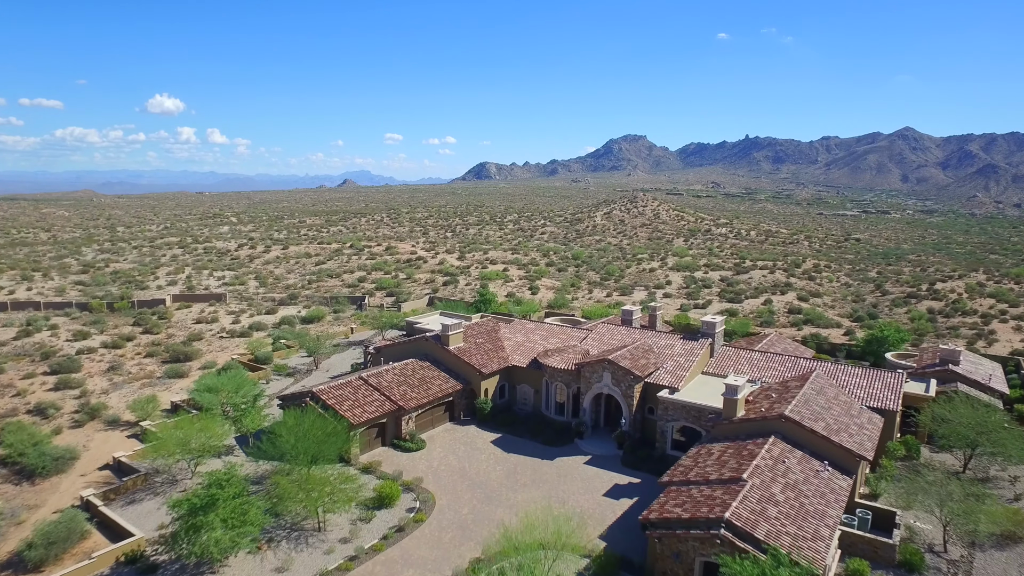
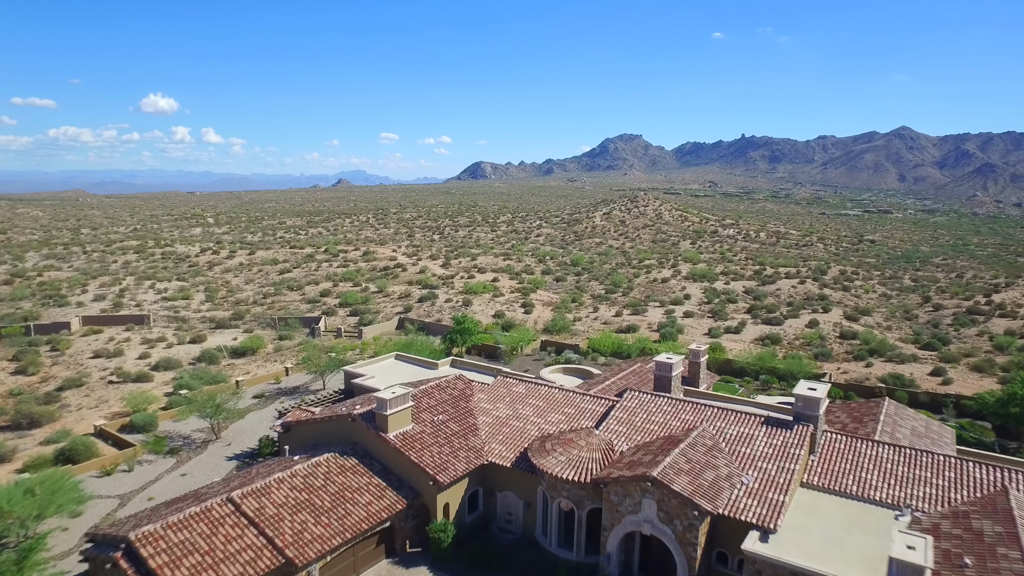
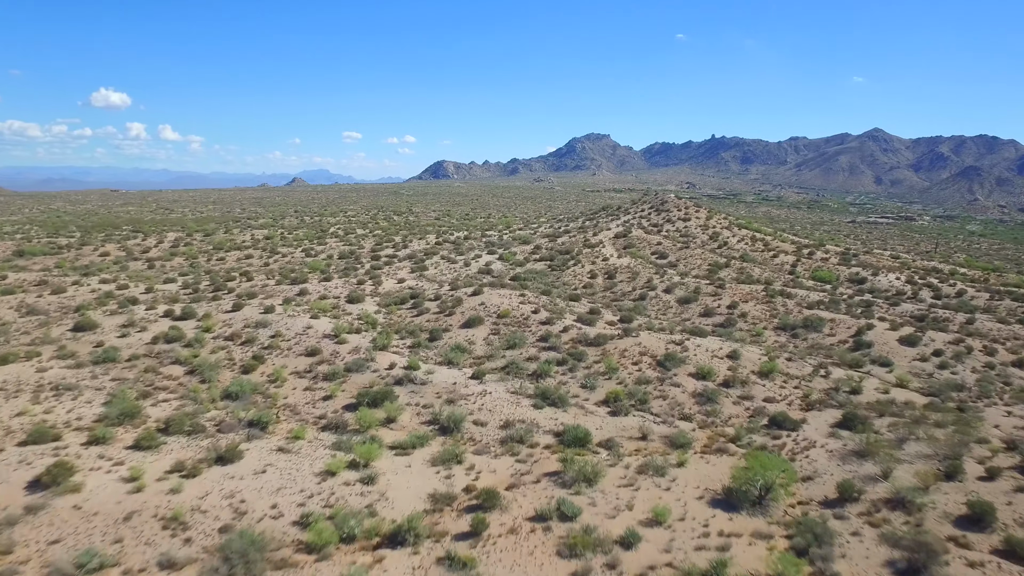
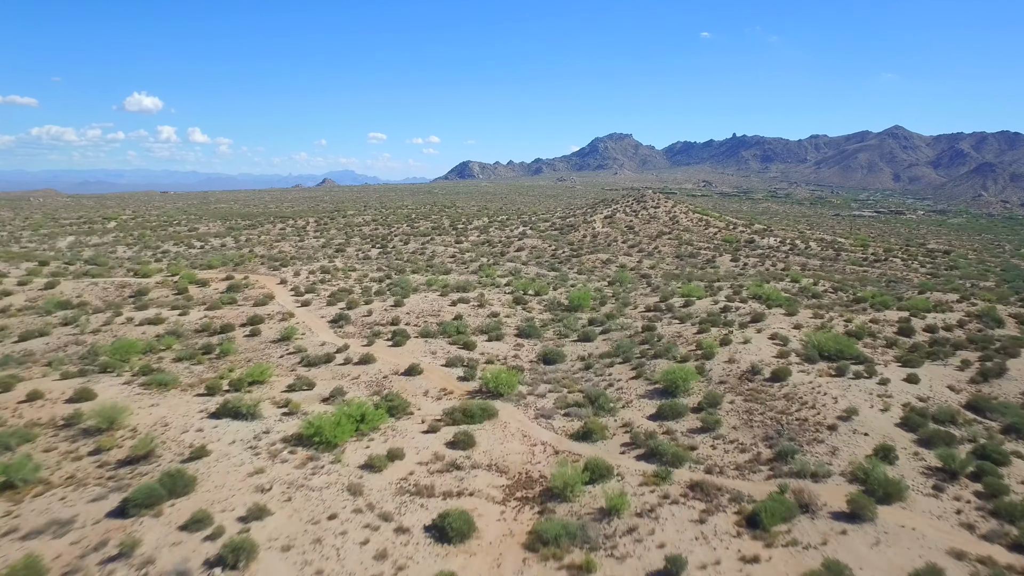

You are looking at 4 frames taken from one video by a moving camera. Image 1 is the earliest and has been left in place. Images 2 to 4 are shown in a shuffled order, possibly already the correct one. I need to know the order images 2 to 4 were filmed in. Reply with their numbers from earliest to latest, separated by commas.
2, 4, 3
